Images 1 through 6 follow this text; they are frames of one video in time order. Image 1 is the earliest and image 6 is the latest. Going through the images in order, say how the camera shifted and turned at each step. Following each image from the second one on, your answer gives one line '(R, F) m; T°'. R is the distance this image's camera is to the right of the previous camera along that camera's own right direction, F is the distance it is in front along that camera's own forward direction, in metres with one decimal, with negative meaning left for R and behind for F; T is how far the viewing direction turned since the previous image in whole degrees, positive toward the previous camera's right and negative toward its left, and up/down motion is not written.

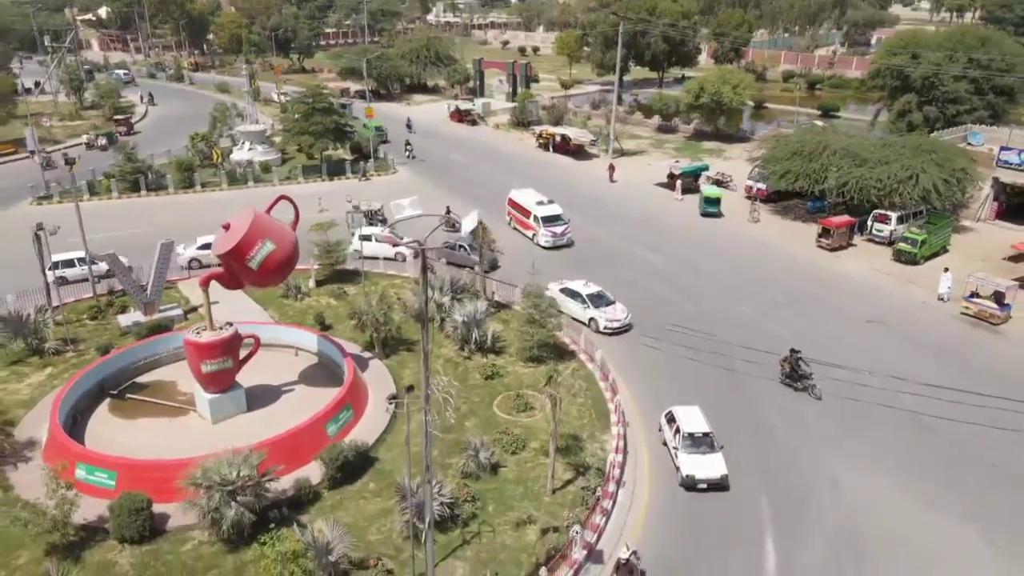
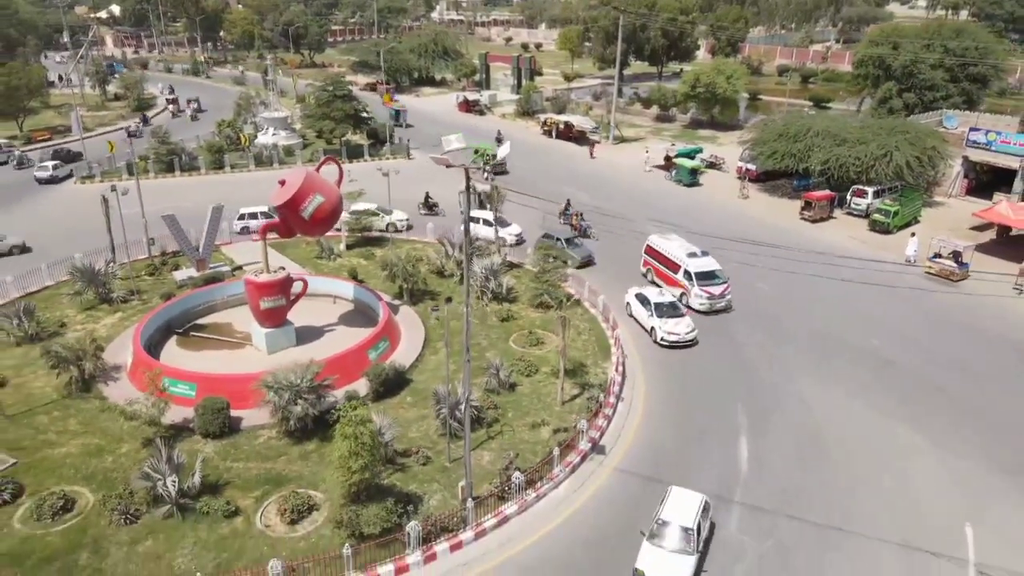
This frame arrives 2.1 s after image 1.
(-0.3, -3.1) m; 0°
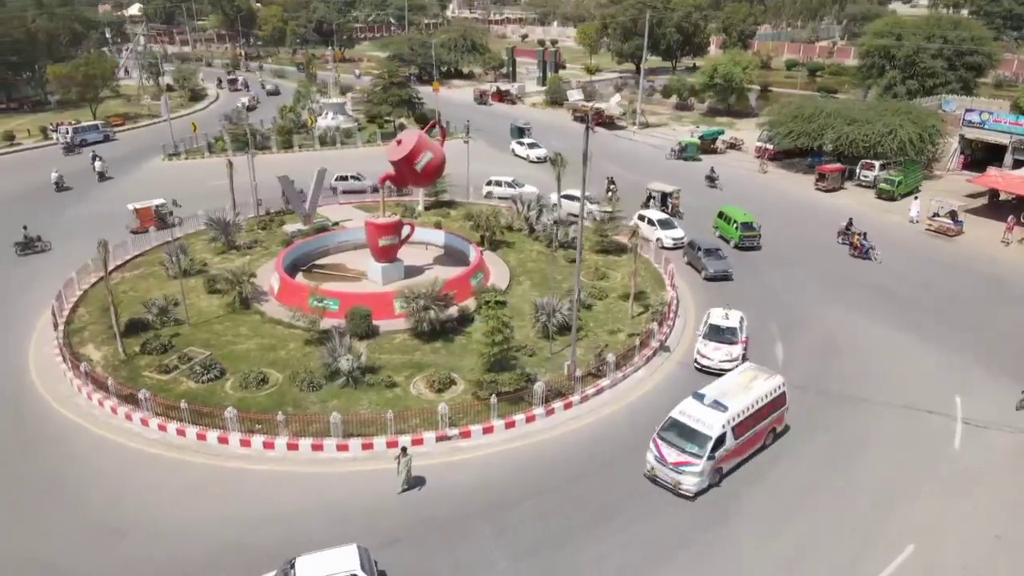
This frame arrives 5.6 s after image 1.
(-1.9, -4.7) m; 0°
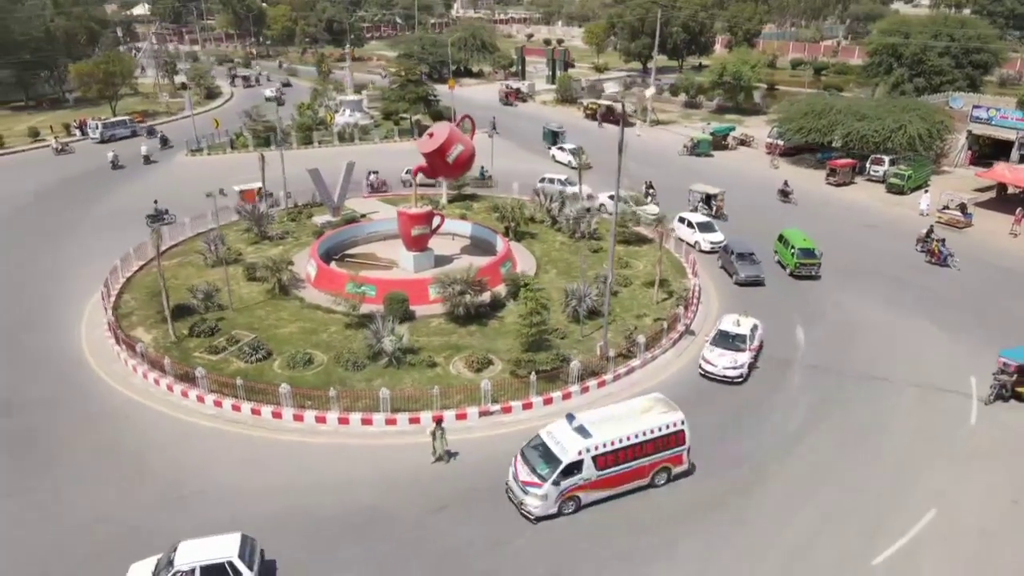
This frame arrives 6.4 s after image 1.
(-0.8, -1.0) m; 0°
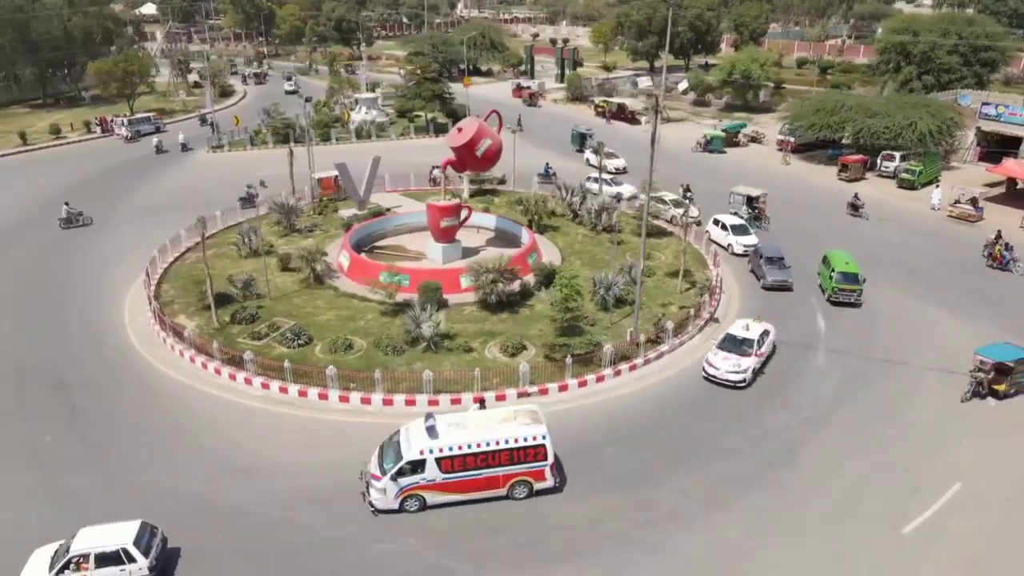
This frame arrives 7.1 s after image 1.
(-0.7, -0.8) m; 0°
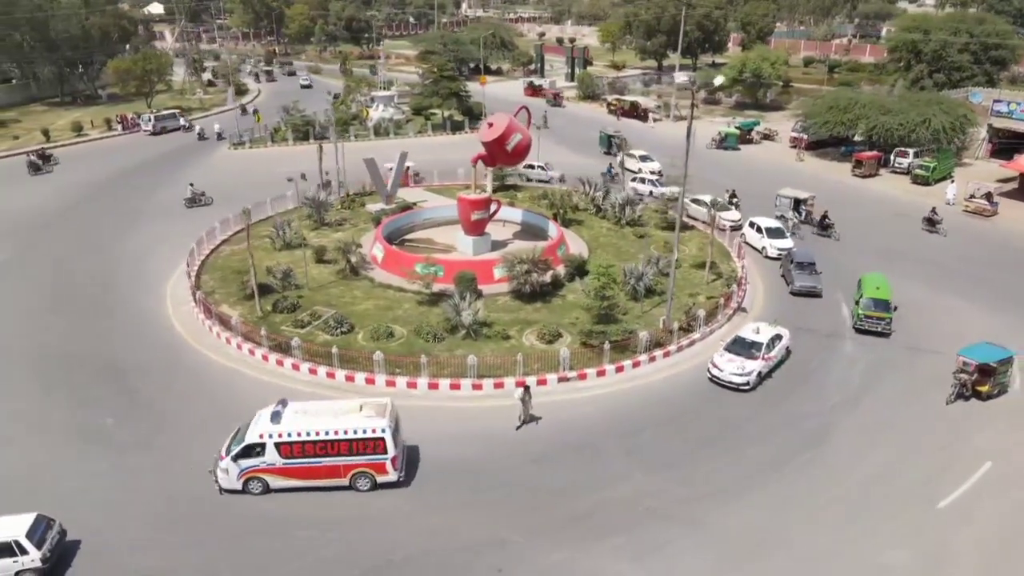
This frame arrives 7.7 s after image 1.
(-0.8, -0.7) m; 0°
